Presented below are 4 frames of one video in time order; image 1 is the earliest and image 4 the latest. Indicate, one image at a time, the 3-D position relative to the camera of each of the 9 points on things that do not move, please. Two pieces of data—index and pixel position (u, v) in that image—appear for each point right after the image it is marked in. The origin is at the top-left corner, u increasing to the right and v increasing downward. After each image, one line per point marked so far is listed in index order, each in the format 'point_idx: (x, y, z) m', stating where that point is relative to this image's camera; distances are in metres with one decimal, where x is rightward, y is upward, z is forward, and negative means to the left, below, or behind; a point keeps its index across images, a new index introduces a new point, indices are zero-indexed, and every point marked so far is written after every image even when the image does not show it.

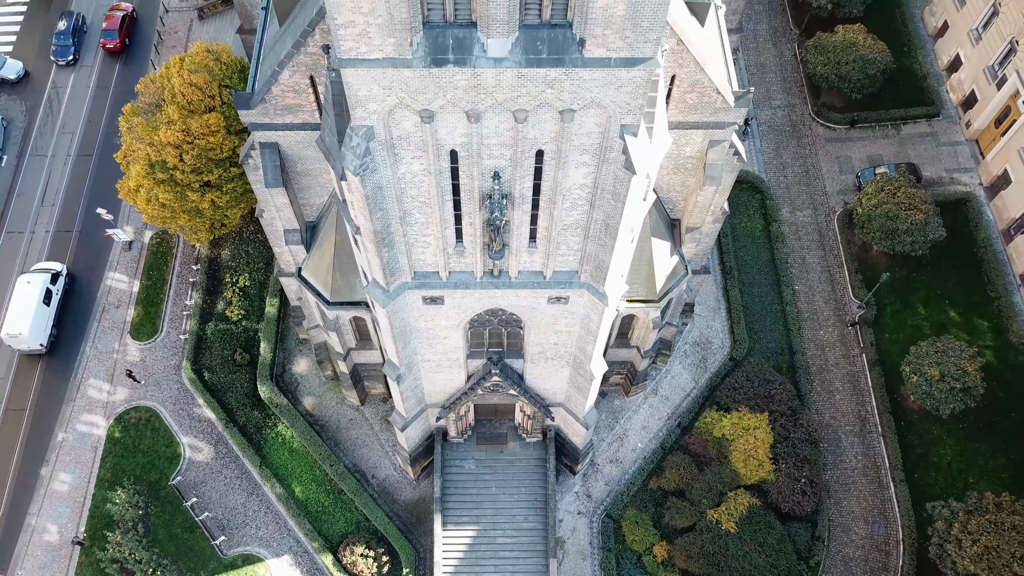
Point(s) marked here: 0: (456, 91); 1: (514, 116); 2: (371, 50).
0: (-1.5, +5.1, +18.5) m
1: (0.0, +4.7, +19.3) m
2: (-3.5, +5.9, +17.3) m
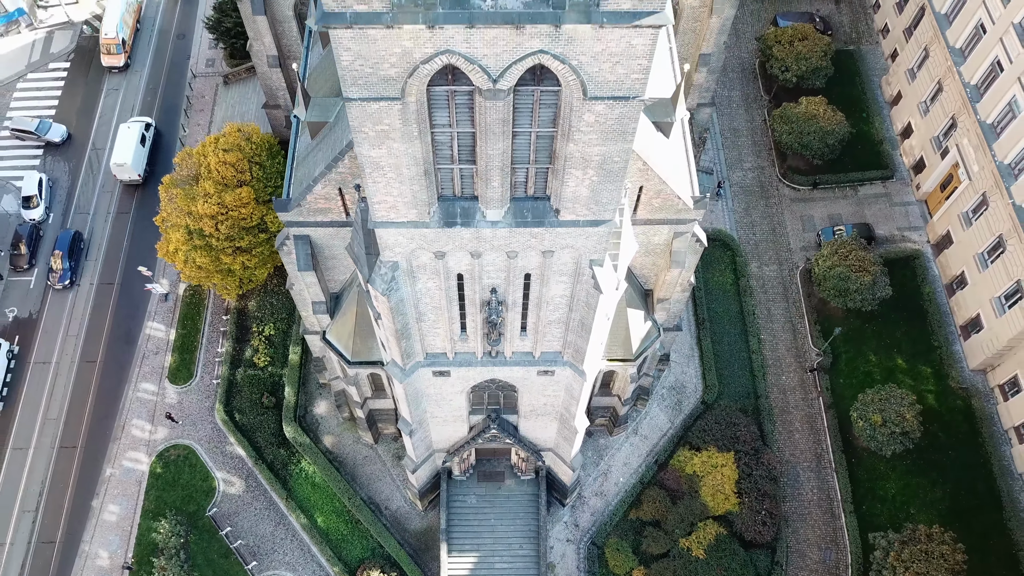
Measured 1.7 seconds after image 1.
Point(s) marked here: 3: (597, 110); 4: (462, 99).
0: (-1.7, +1.6, +24.0) m
1: (-0.2, +1.2, +24.9) m
2: (-3.7, +2.3, +22.9) m
3: (+2.3, +4.8, +19.2) m
4: (-1.4, +5.2, +19.3) m
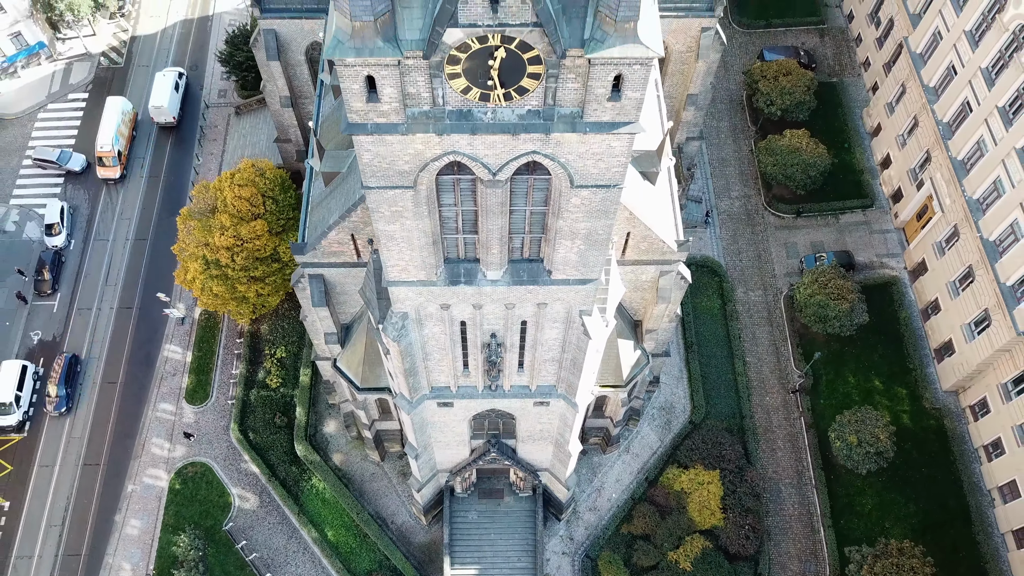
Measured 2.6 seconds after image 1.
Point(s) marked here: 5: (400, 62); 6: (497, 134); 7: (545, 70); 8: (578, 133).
0: (-1.8, -0.3, +26.9) m
1: (-0.3, -0.7, +27.8) m
2: (-3.8, +0.4, +25.8) m
3: (+2.2, +2.9, +22.1) m
4: (-1.5, +3.3, +22.2) m
5: (-2.8, +5.7, +17.7) m
6: (-0.4, +4.3, +19.5) m
7: (+0.9, +5.6, +18.2) m
8: (+1.8, +4.3, +19.7) m
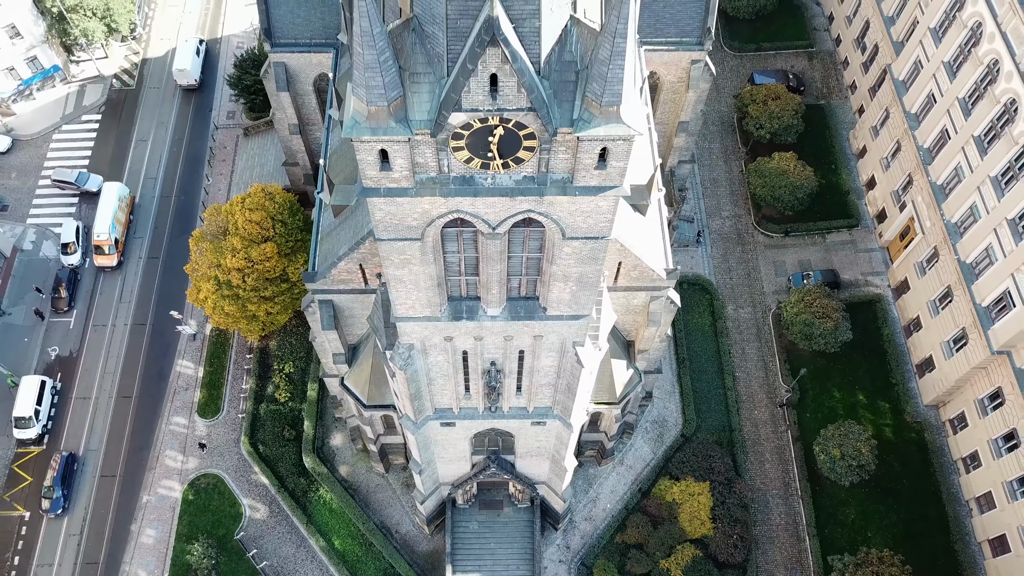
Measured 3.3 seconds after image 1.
0: (-1.9, -1.7, +29.2) m
1: (-0.4, -2.1, +30.1) m
2: (-3.9, -1.0, +28.1) m
3: (+2.1, +1.5, +24.4) m
4: (-1.6, +1.8, +24.5) m
5: (-2.9, +4.3, +20.0) m
6: (-0.5, +2.8, +21.8) m
7: (+0.8, +4.2, +20.5) m
8: (+1.8, +2.9, +21.9) m
